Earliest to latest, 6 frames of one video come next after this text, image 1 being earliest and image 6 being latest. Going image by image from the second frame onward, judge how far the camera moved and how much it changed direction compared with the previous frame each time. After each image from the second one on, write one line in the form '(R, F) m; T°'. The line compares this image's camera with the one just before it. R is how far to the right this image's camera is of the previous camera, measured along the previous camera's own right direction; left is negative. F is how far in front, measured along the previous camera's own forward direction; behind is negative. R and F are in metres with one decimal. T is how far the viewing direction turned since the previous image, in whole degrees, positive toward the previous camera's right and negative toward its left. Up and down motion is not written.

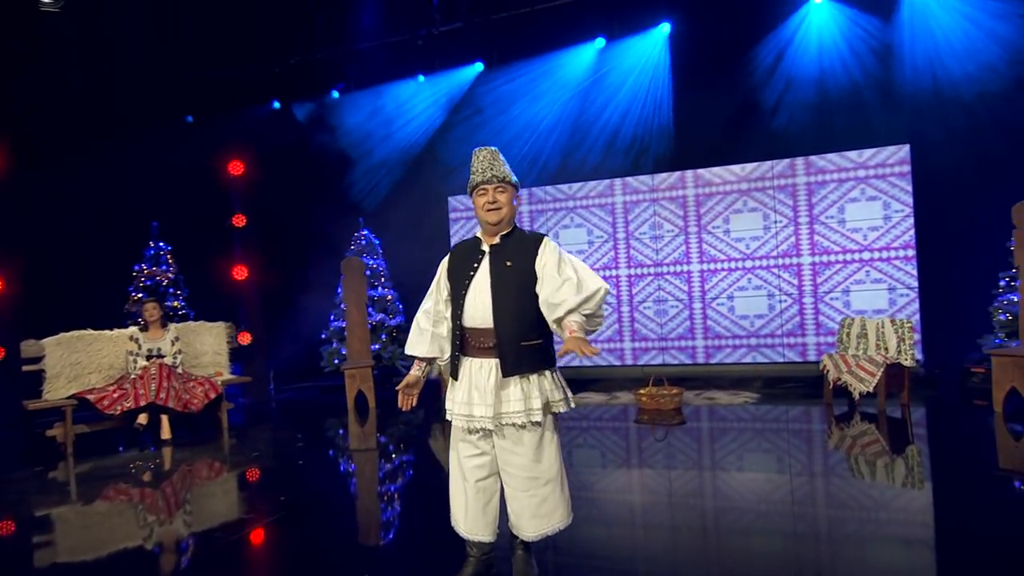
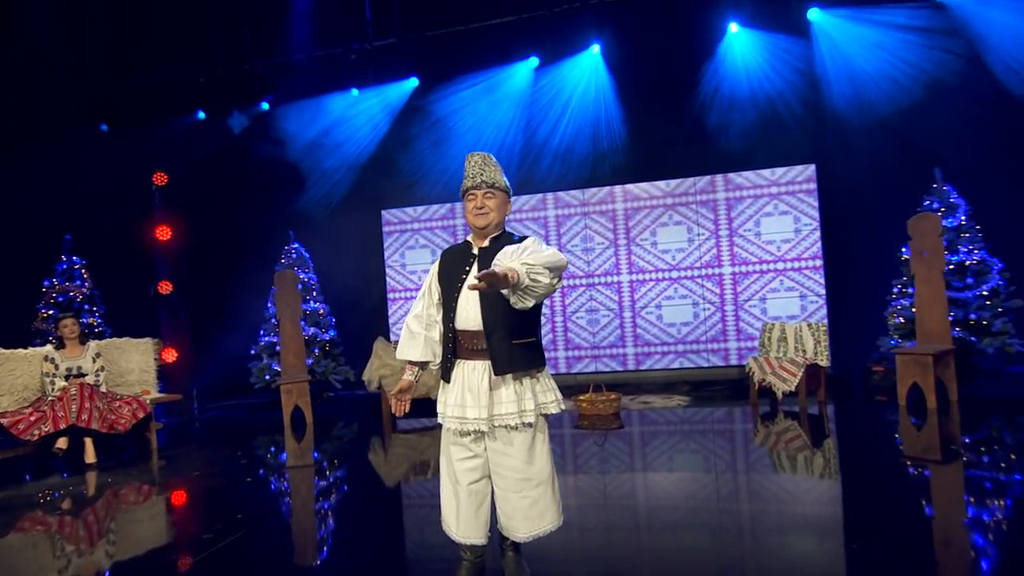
(-0.1, -0.1) m; +7°
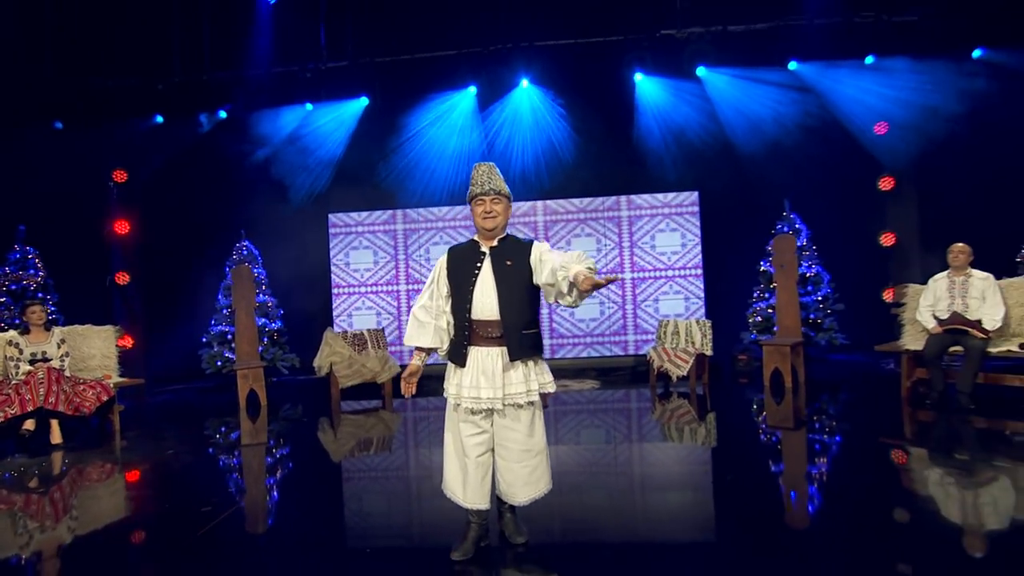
(-0.4, -0.9) m; +9°
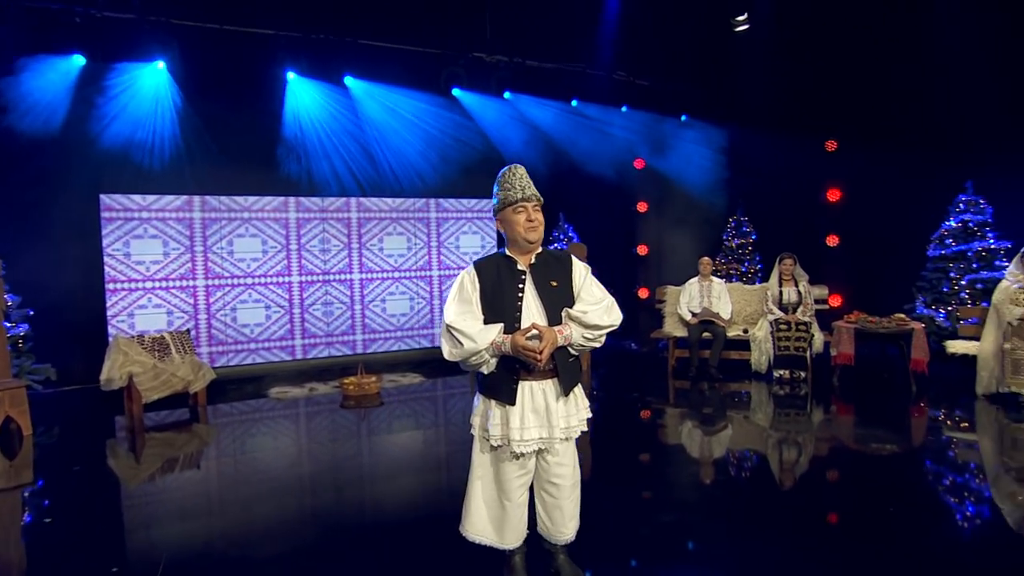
(-1.8, +0.1) m; +32°
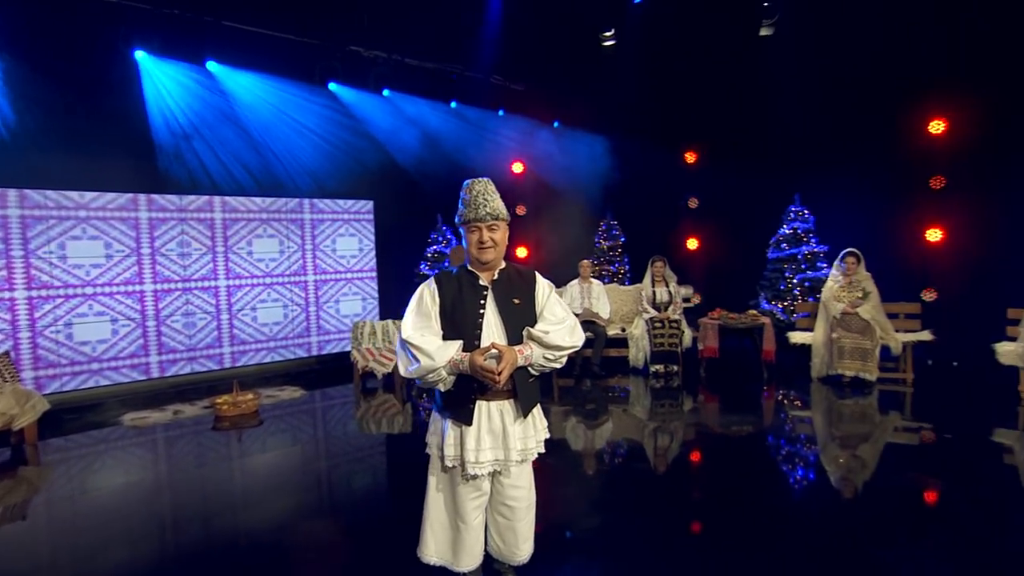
(-0.5, +0.1) m; +15°
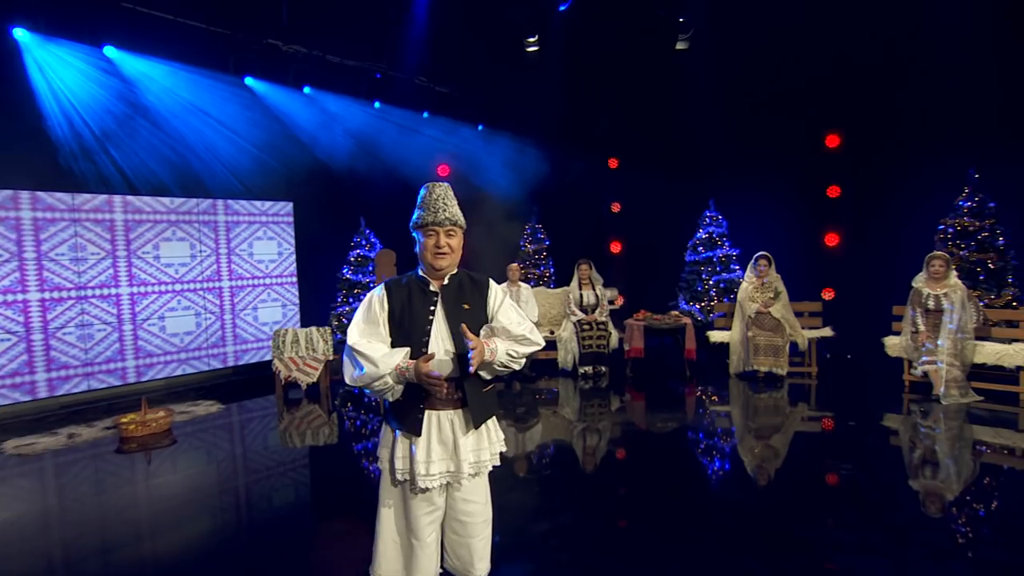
(-0.2, +0.1) m; +8°
